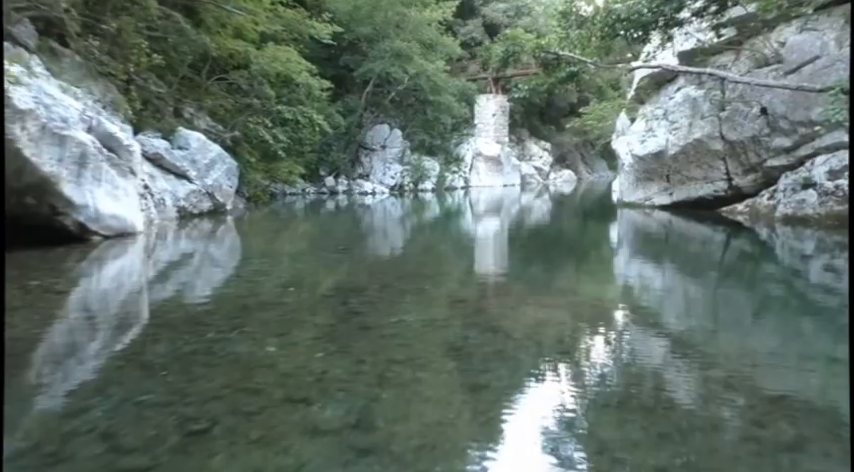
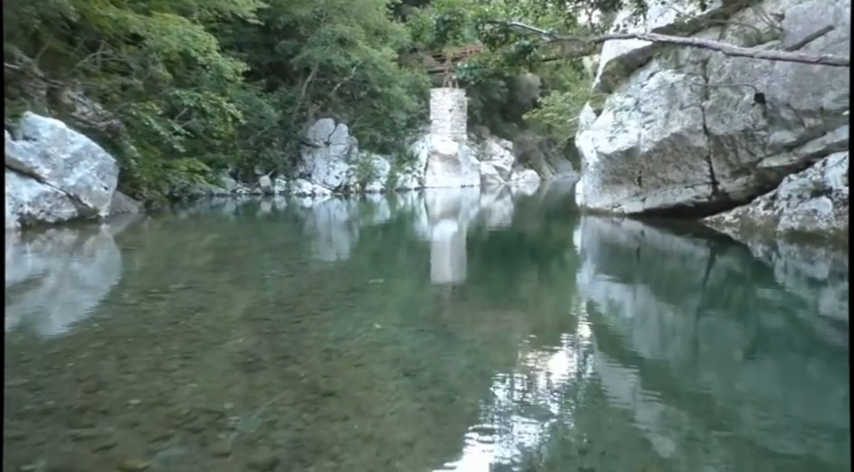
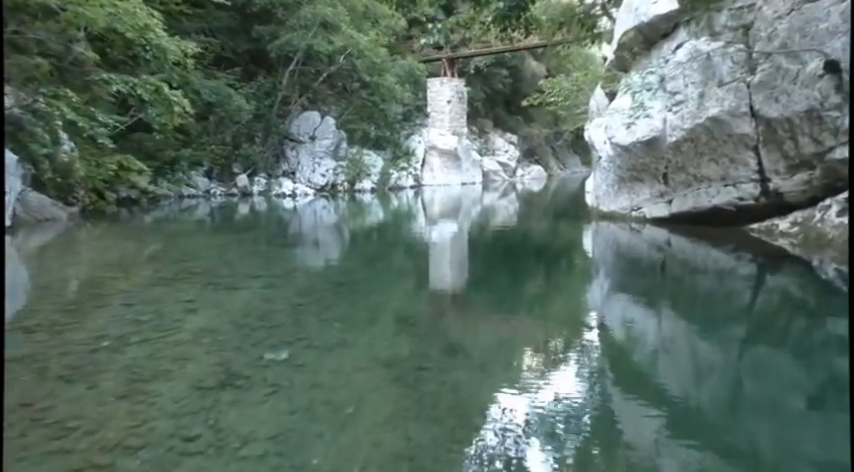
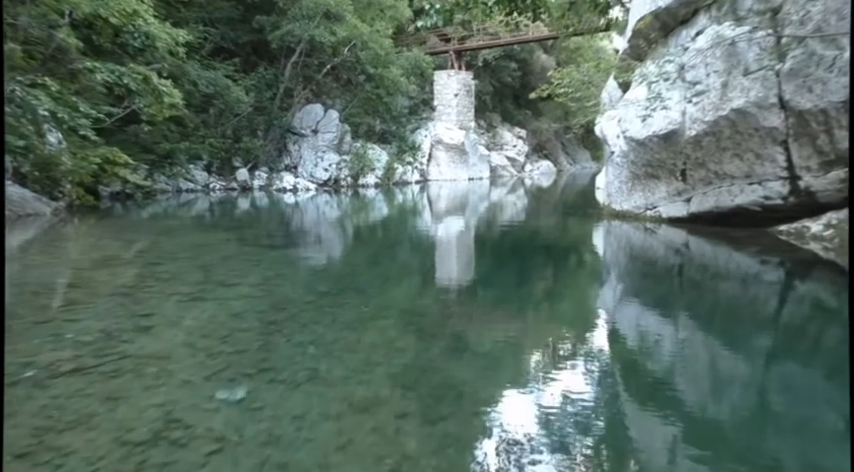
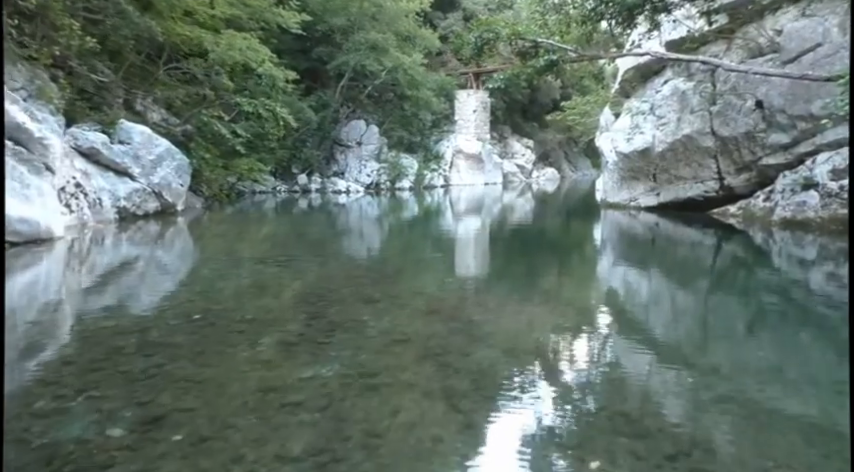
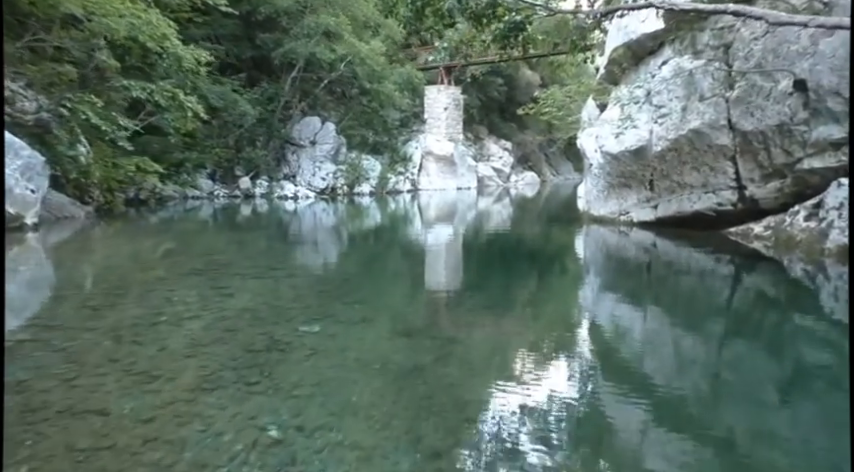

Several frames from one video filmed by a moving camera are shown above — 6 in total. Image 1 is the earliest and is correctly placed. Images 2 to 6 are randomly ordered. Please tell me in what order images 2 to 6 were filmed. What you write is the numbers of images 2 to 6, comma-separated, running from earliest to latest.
5, 2, 6, 3, 4
